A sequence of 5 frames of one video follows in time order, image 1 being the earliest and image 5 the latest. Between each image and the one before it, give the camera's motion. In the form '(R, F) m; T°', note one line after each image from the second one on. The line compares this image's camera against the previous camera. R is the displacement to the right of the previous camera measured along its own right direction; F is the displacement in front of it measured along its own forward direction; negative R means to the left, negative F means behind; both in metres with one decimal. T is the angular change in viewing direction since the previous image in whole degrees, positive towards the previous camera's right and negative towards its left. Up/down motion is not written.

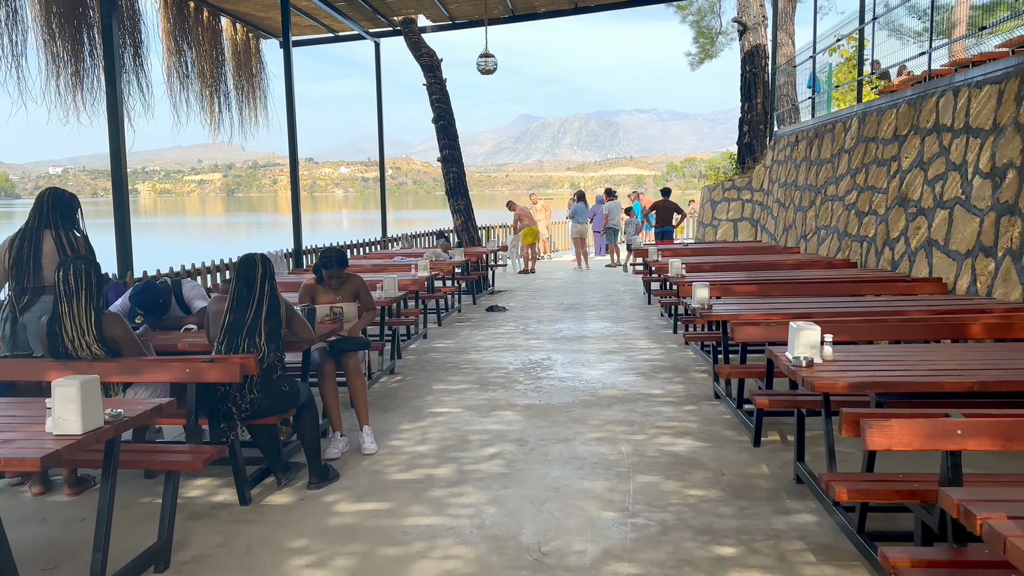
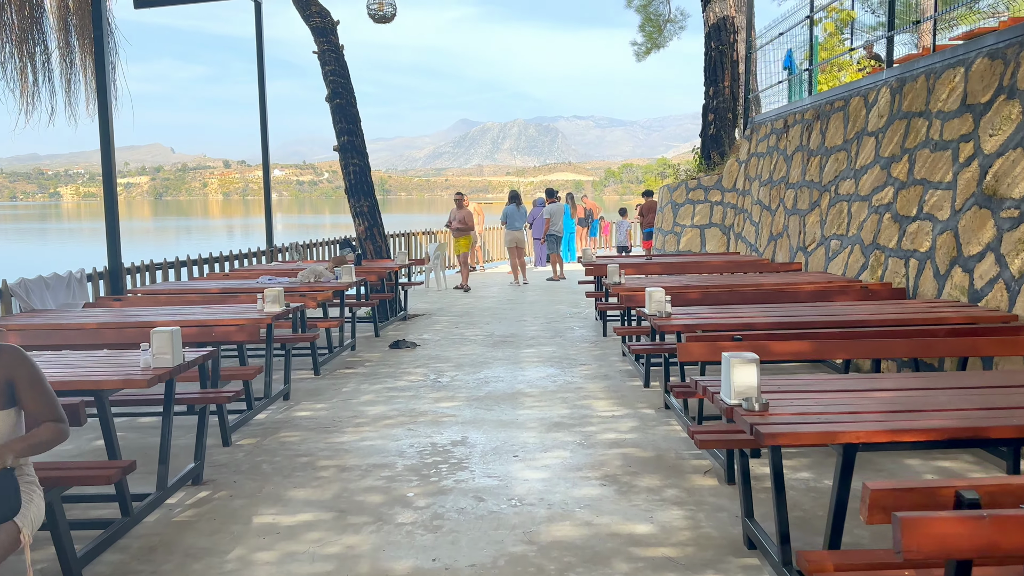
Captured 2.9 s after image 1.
(+0.3, +2.8) m; +4°
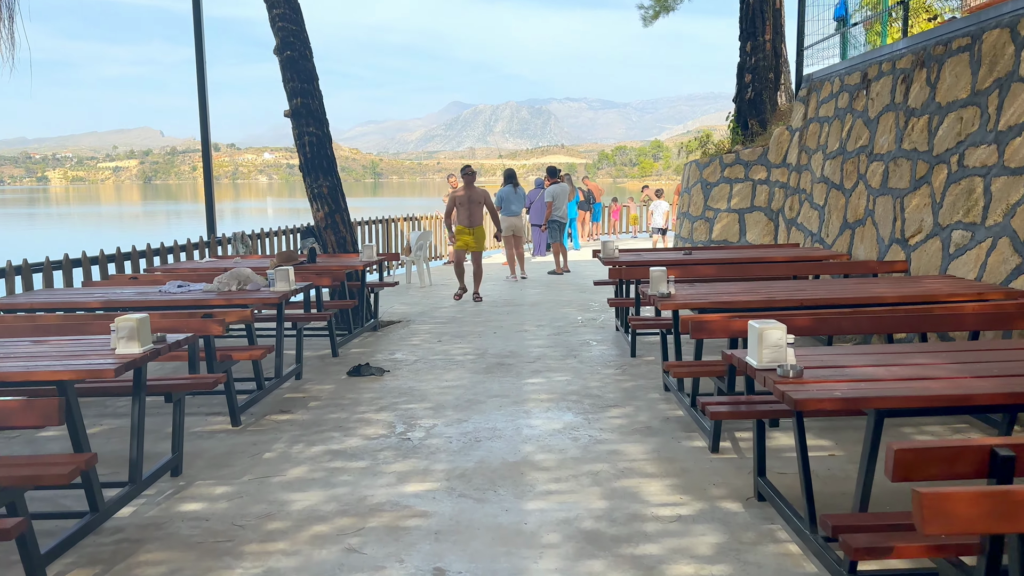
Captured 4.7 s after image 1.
(-0.1, +2.1) m; +1°
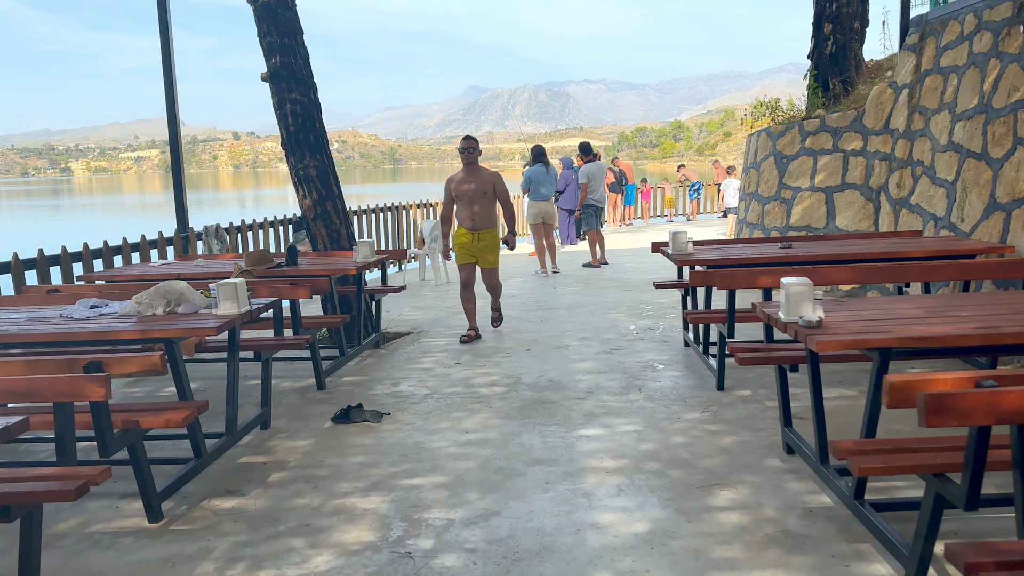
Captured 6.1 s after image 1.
(-0.1, +1.7) m; -1°
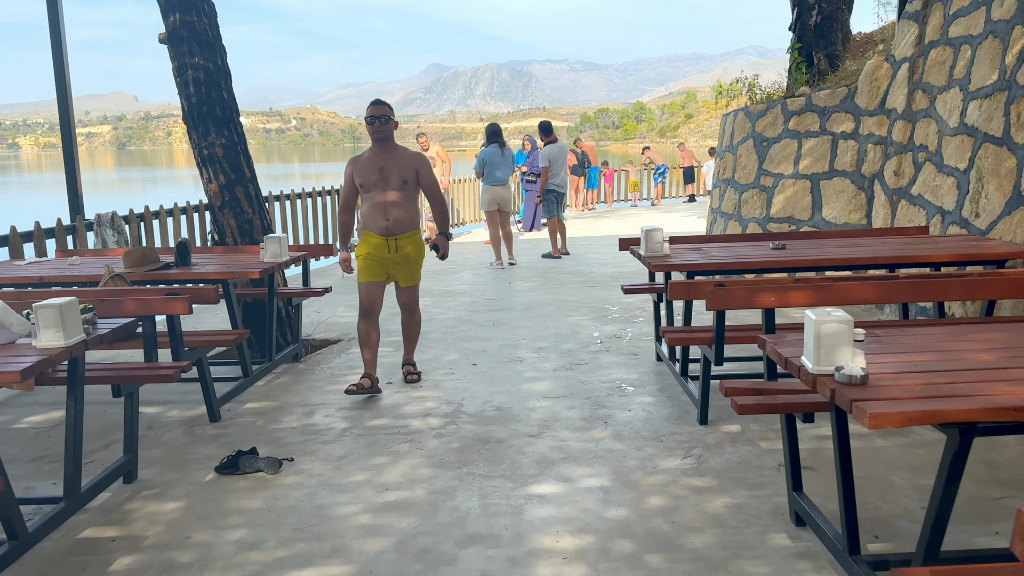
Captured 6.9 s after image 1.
(+0.1, +0.9) m; +3°
